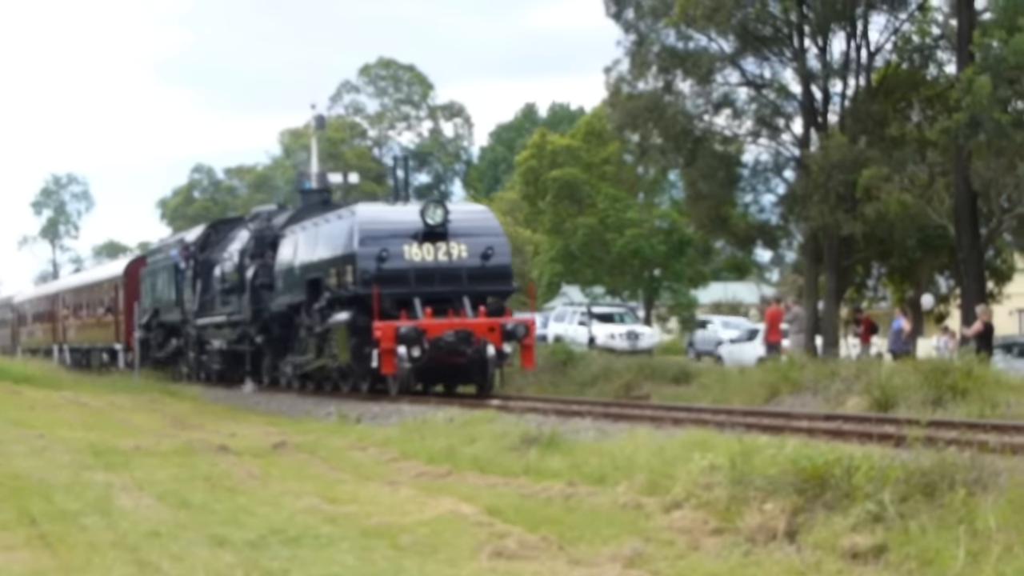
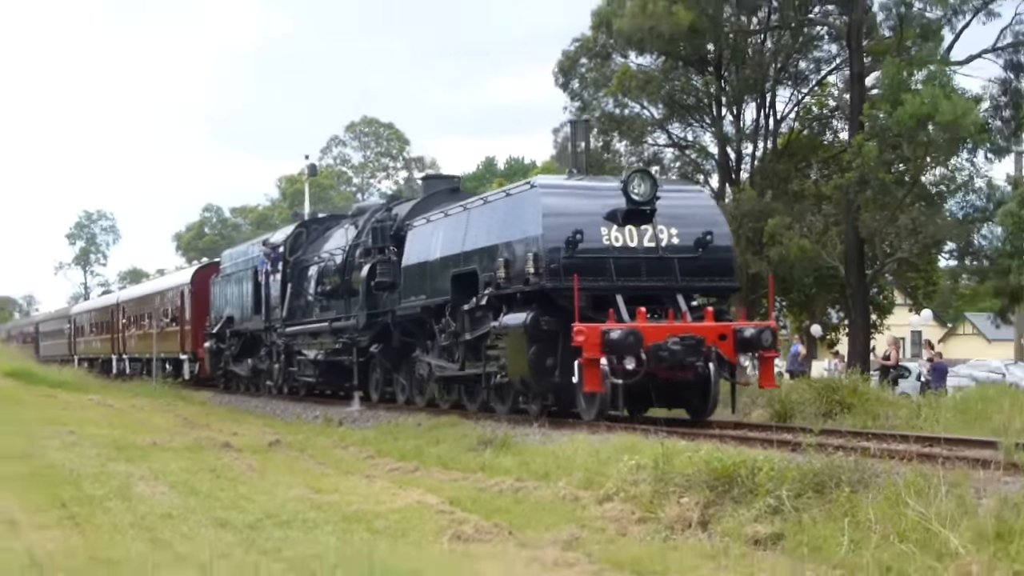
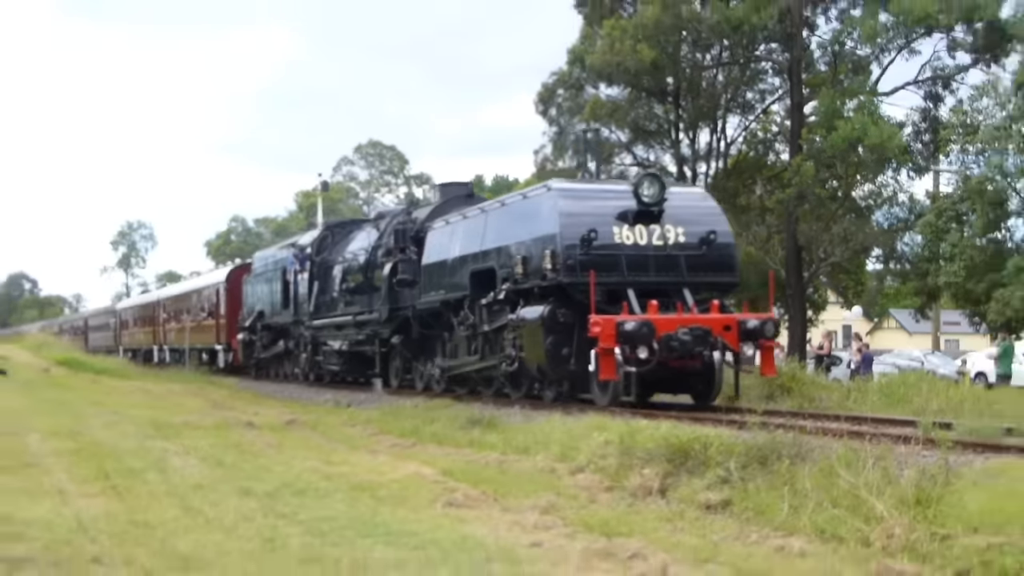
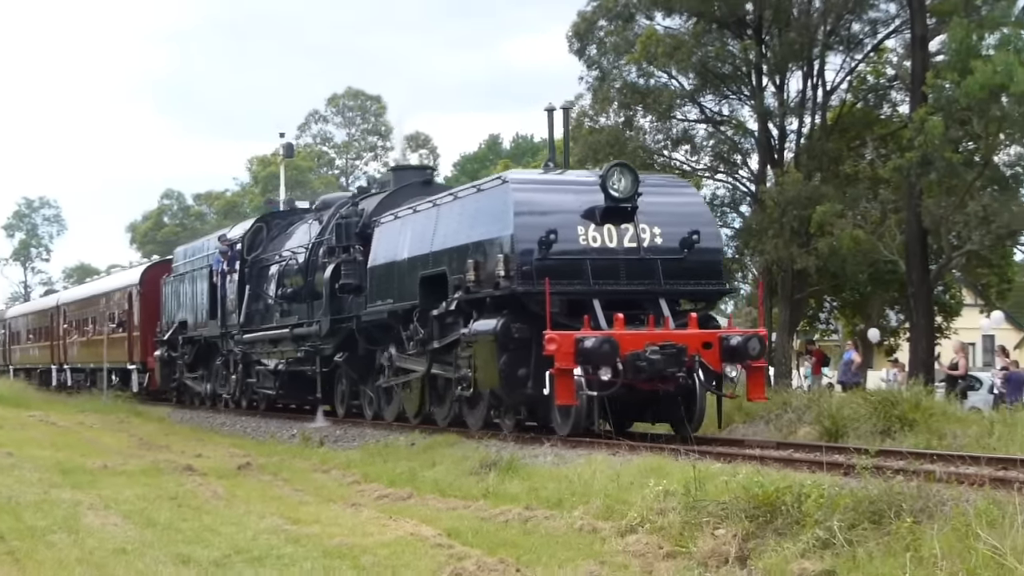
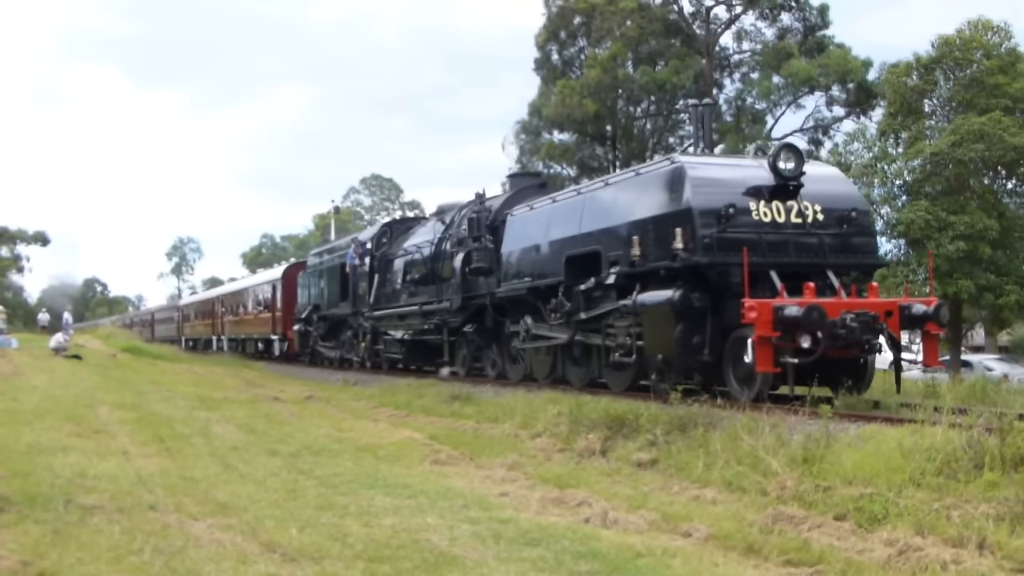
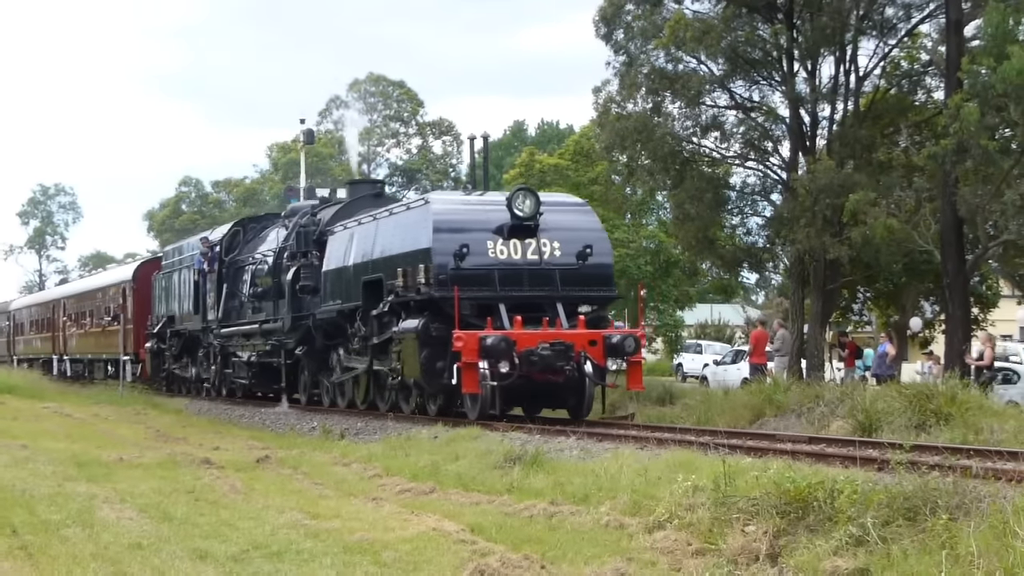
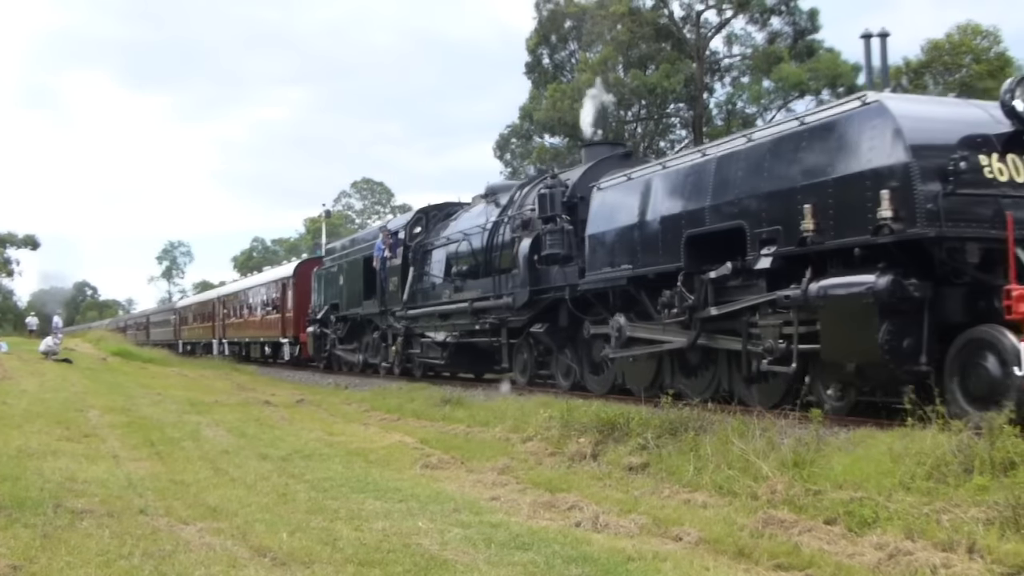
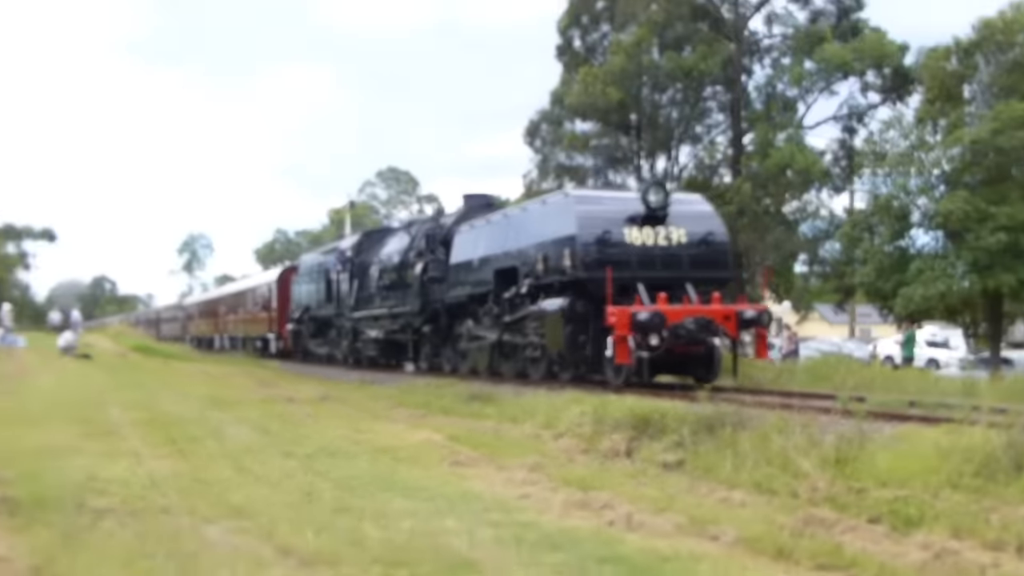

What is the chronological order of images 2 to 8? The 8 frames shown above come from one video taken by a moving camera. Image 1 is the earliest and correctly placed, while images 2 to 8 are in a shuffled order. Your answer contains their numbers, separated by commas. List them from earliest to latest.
6, 4, 2, 3, 8, 5, 7
